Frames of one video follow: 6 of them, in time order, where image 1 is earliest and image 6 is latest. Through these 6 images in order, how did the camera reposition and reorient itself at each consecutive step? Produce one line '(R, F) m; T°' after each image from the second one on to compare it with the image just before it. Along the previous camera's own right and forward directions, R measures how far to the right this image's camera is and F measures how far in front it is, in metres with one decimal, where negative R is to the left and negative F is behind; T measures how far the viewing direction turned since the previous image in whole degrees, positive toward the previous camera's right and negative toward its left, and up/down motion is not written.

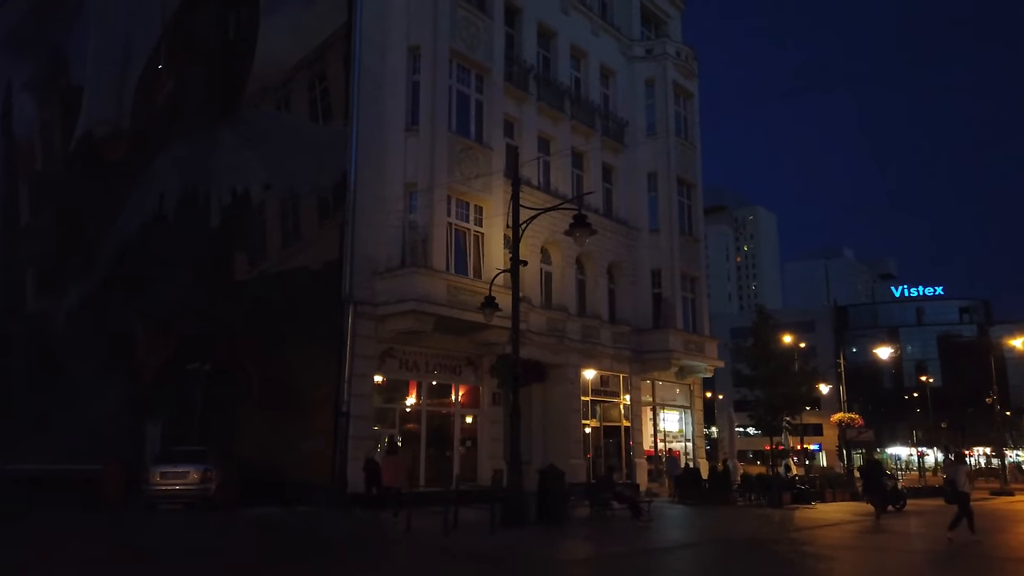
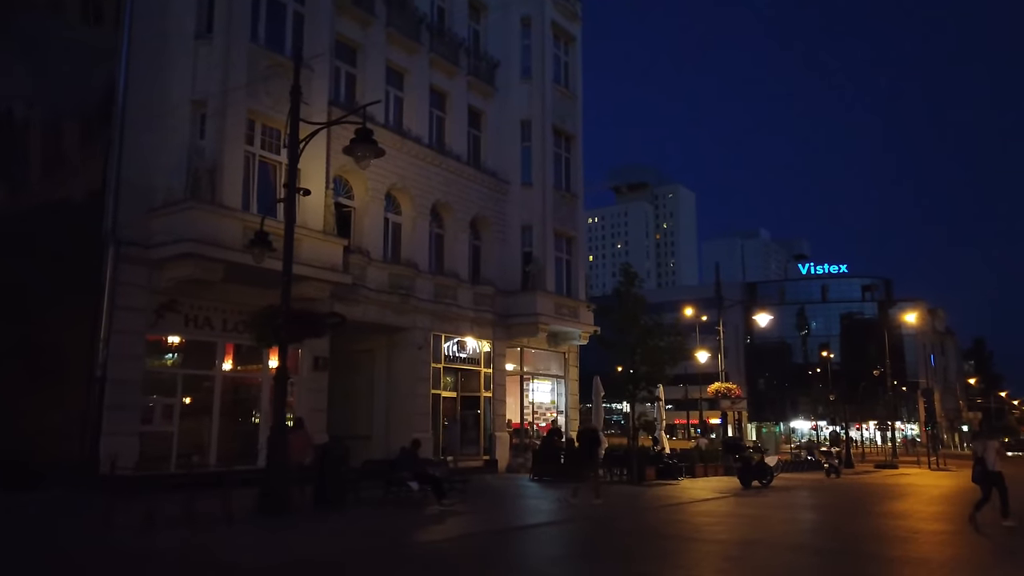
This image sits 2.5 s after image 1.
(+3.1, +3.1) m; +5°
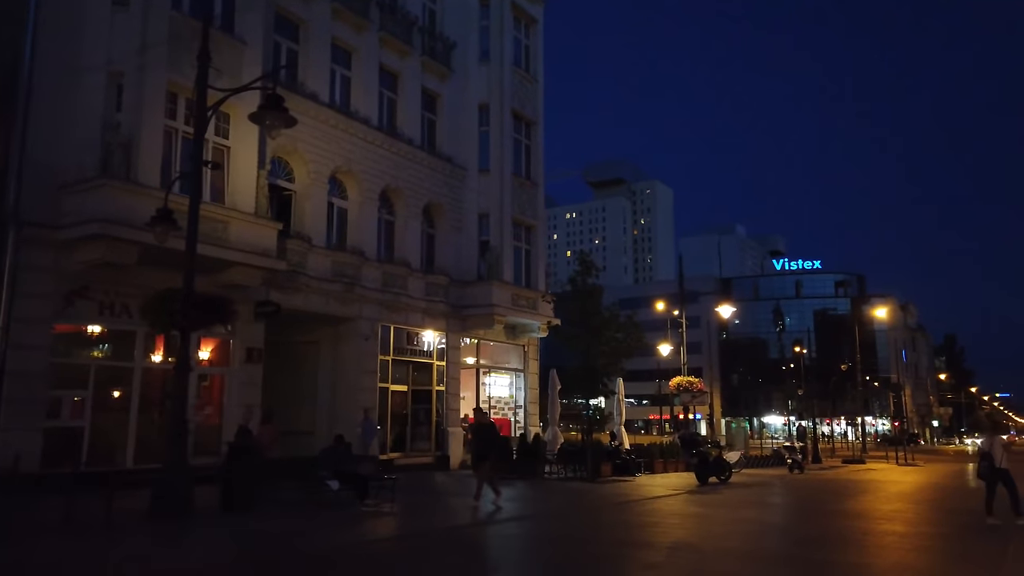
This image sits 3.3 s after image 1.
(+1.0, +1.1) m; +2°
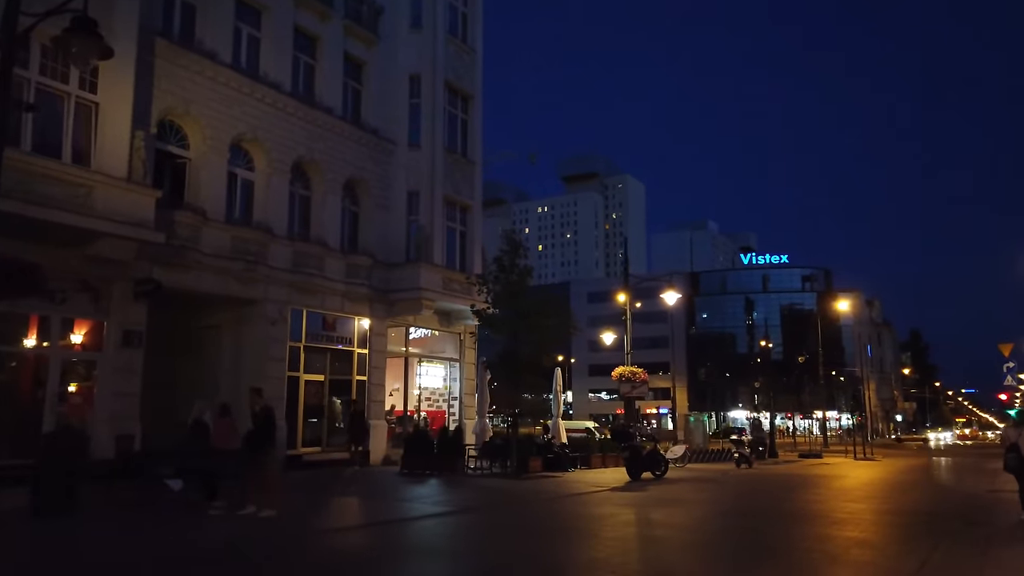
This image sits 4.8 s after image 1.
(+1.7, +1.9) m; +2°
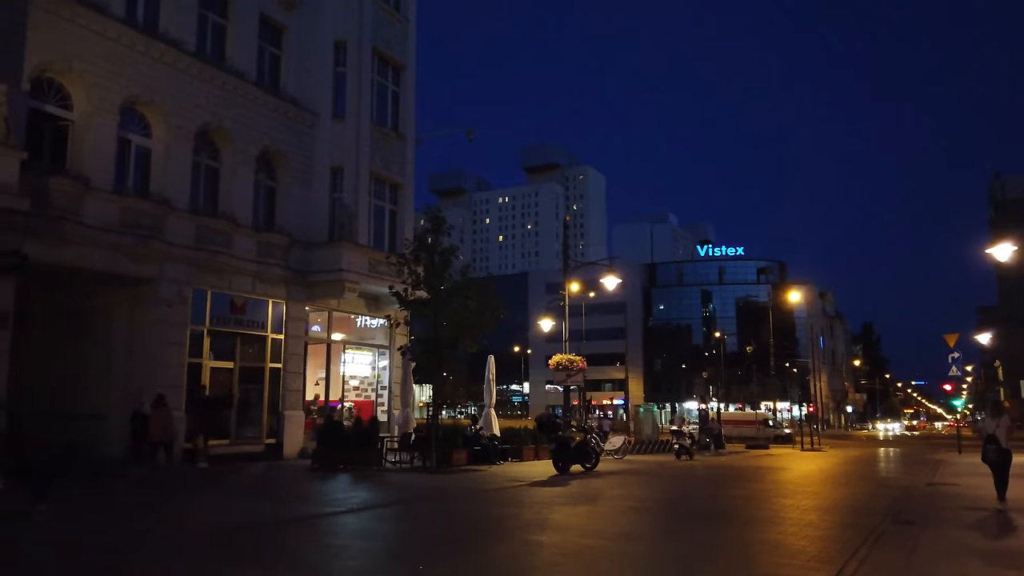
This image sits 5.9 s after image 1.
(+1.2, +1.5) m; +3°
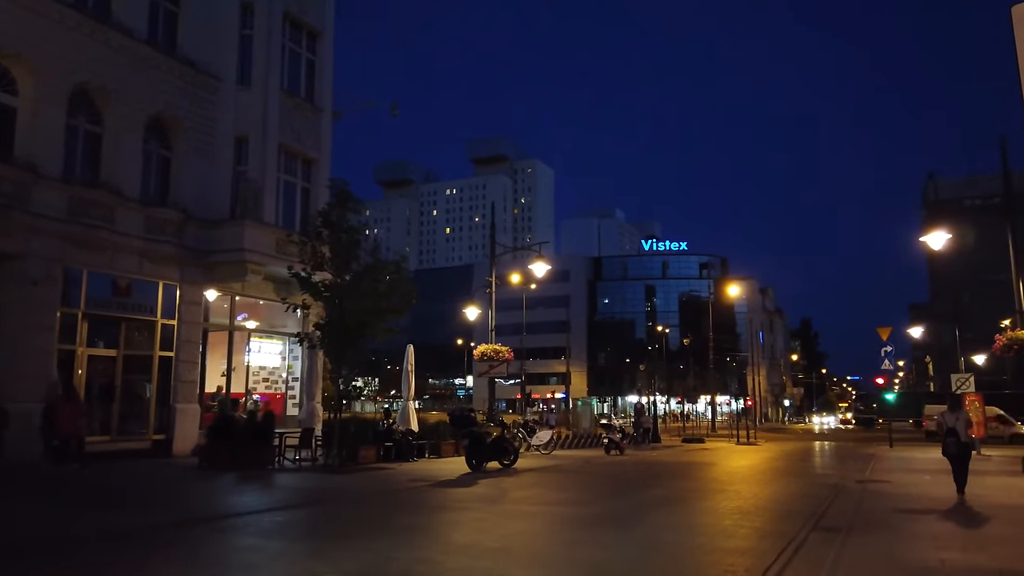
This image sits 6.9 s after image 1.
(+1.0, +1.6) m; +4°
